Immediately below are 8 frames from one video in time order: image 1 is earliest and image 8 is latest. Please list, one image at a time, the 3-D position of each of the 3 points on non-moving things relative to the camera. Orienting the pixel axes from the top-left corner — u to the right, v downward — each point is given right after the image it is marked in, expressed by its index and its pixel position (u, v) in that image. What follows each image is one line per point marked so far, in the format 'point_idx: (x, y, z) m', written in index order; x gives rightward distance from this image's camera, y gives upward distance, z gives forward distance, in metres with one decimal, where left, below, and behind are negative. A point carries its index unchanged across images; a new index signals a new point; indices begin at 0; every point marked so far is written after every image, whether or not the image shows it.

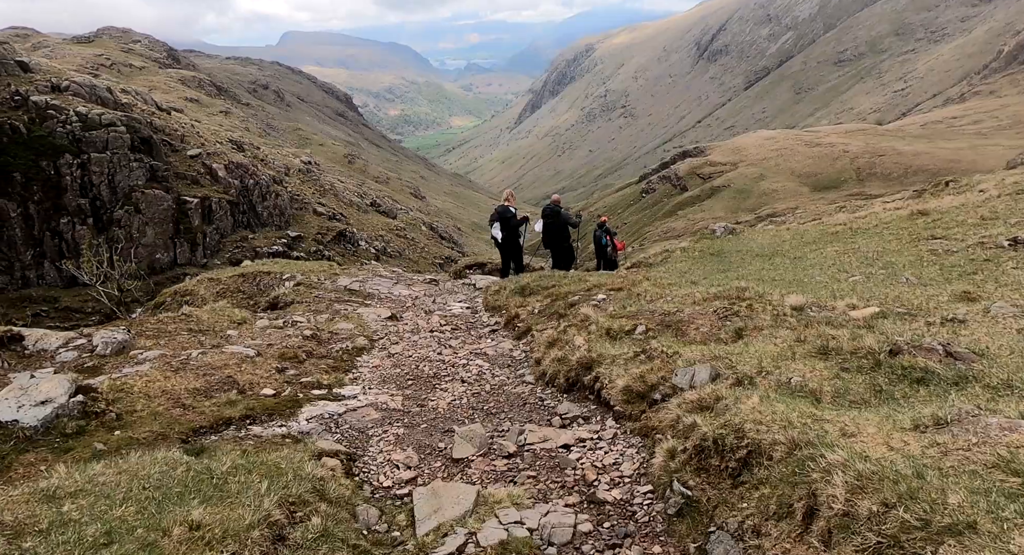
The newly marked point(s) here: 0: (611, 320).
0: (+2.7, -1.0, +19.5) m
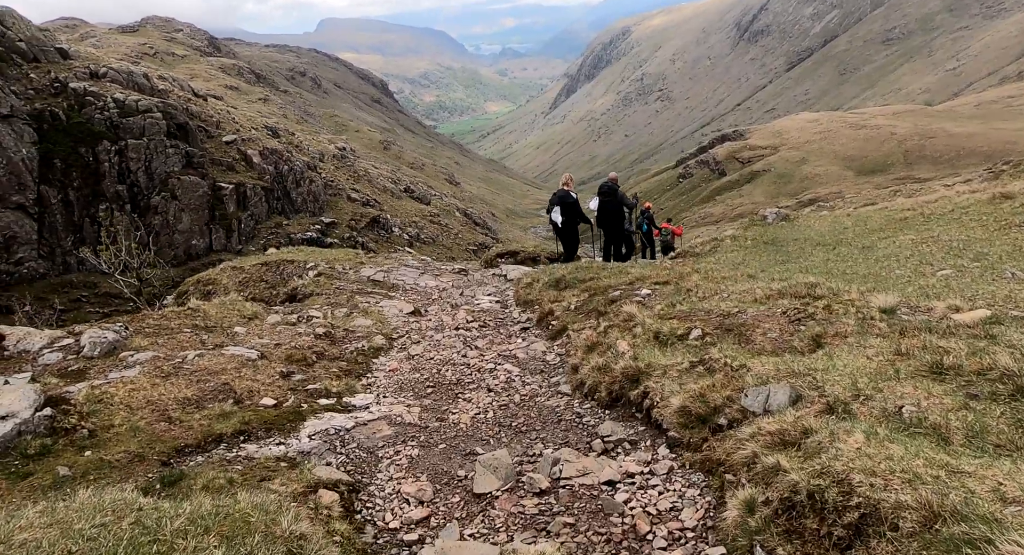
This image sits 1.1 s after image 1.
0: (+3.5, -0.9, +17.0) m
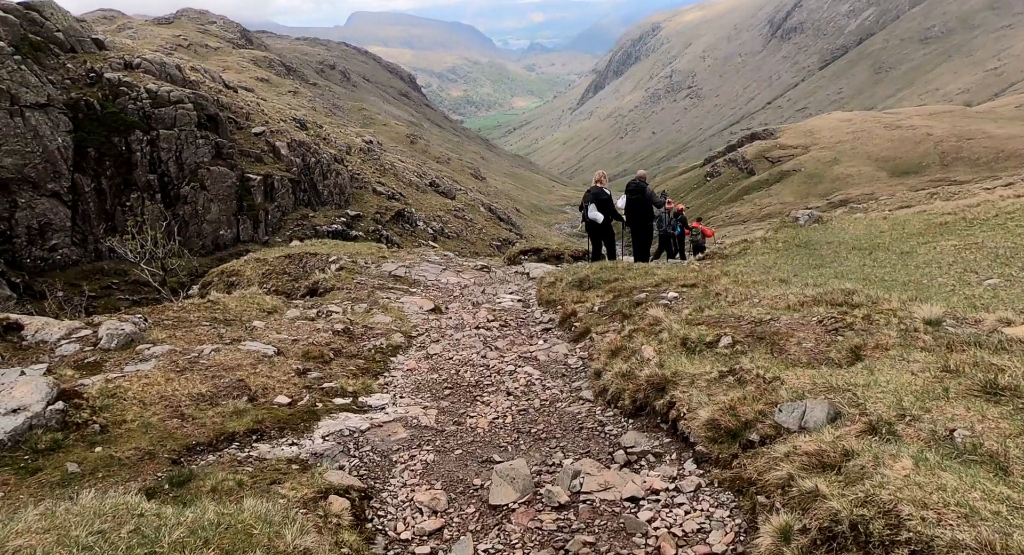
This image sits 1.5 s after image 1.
0: (+4.0, -1.0, +16.3) m
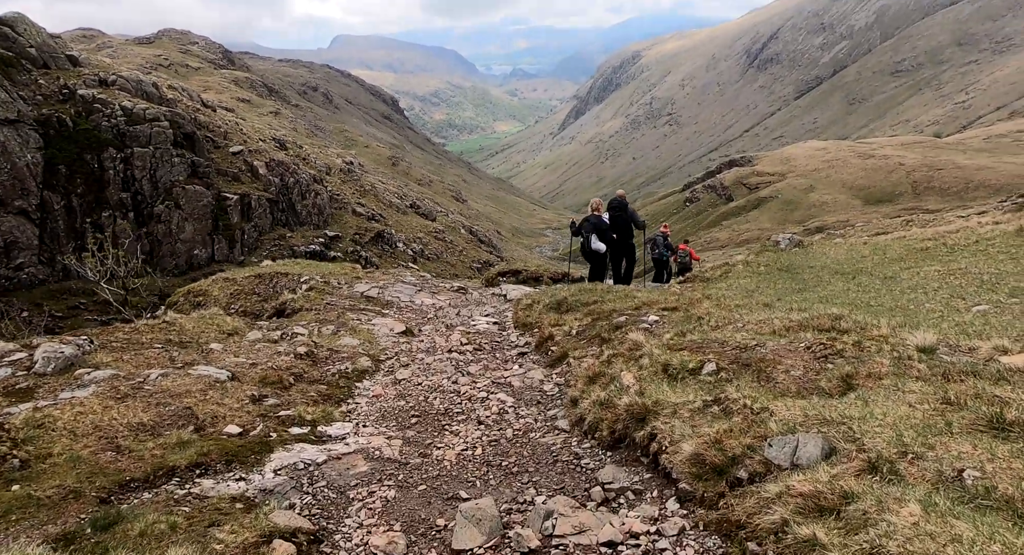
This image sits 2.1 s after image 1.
0: (+3.4, -1.4, +15.5) m
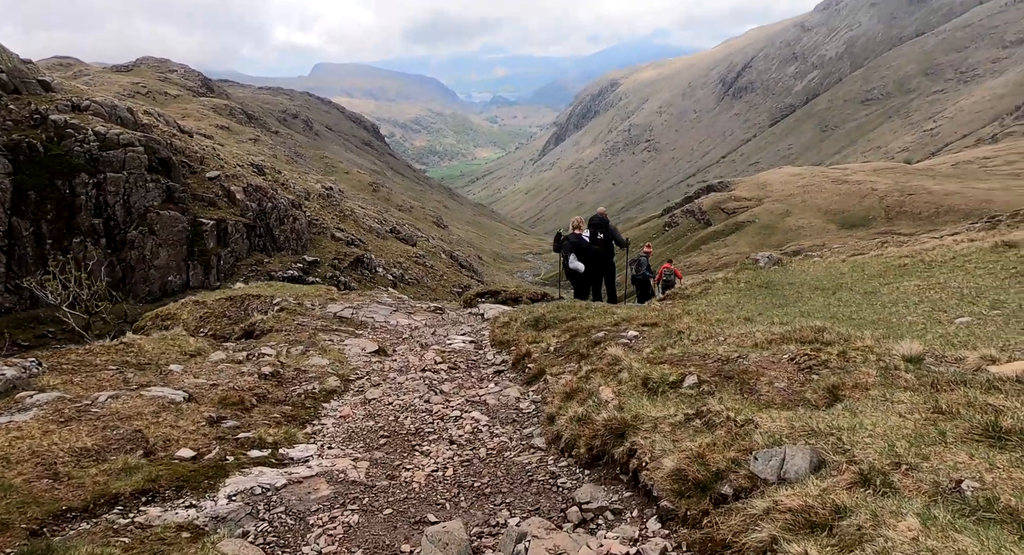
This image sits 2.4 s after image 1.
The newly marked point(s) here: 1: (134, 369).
0: (+2.9, -1.7, +14.9) m
1: (-8.6, -2.1, +17.3) m
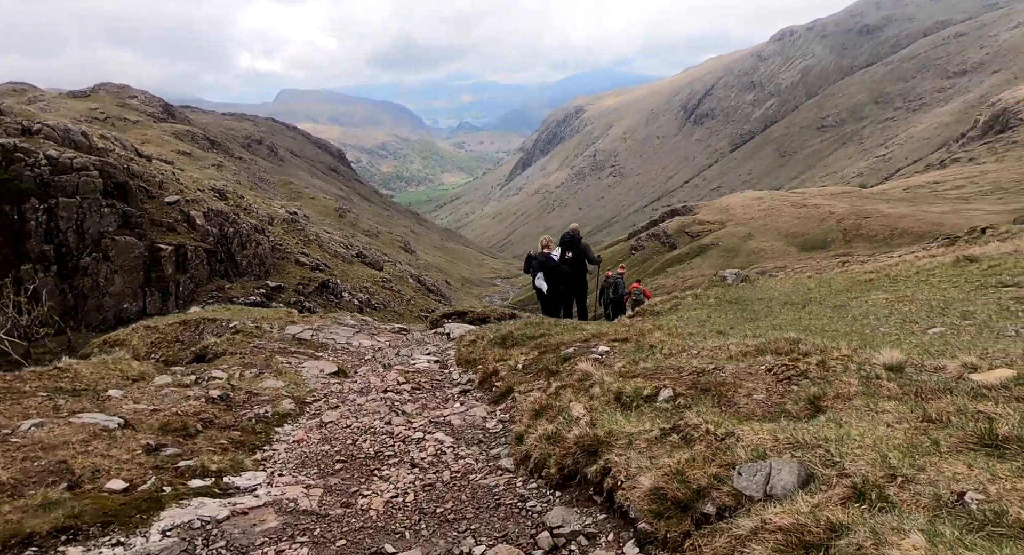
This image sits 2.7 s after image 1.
0: (+2.2, -1.9, +14.2) m
1: (-9.4, -2.4, +16.1) m
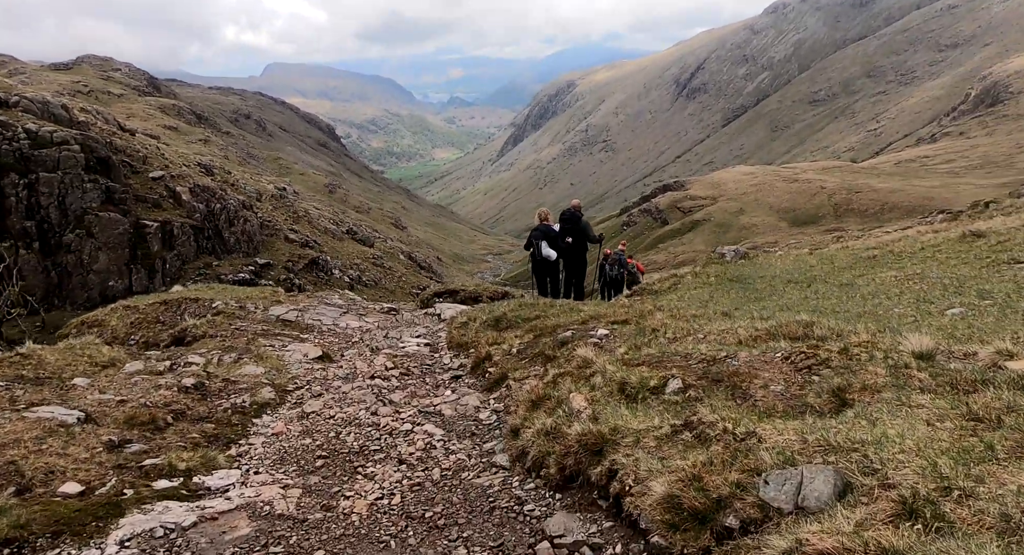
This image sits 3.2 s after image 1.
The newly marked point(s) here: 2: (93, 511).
0: (+2.1, -1.5, +13.2) m
1: (-9.5, -2.1, +15.0) m
2: (-5.6, -3.1, +10.1) m
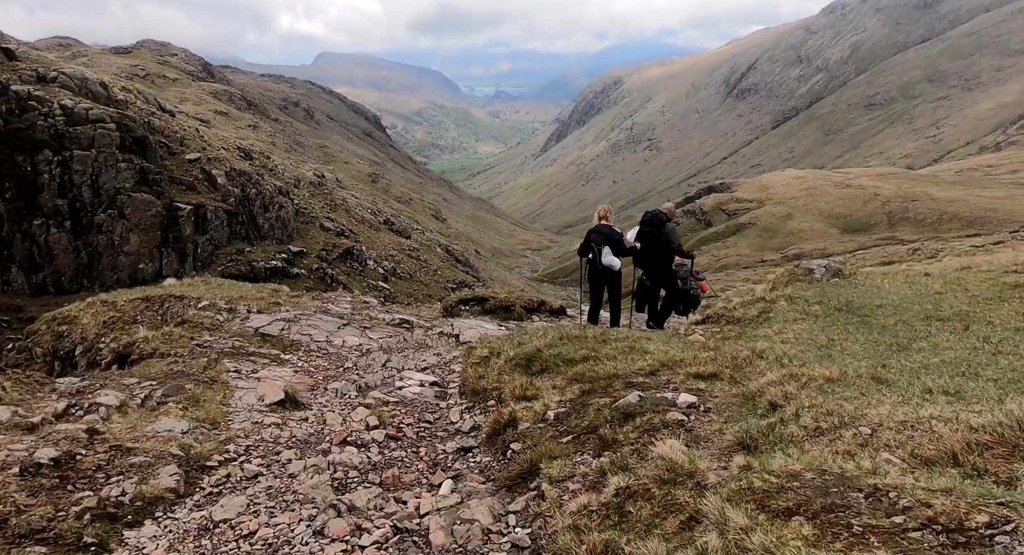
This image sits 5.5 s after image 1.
0: (+2.5, -2.1, +7.2) m
1: (-9.0, -2.2, +9.5) m
2: (-5.4, -3.4, +4.4) m
